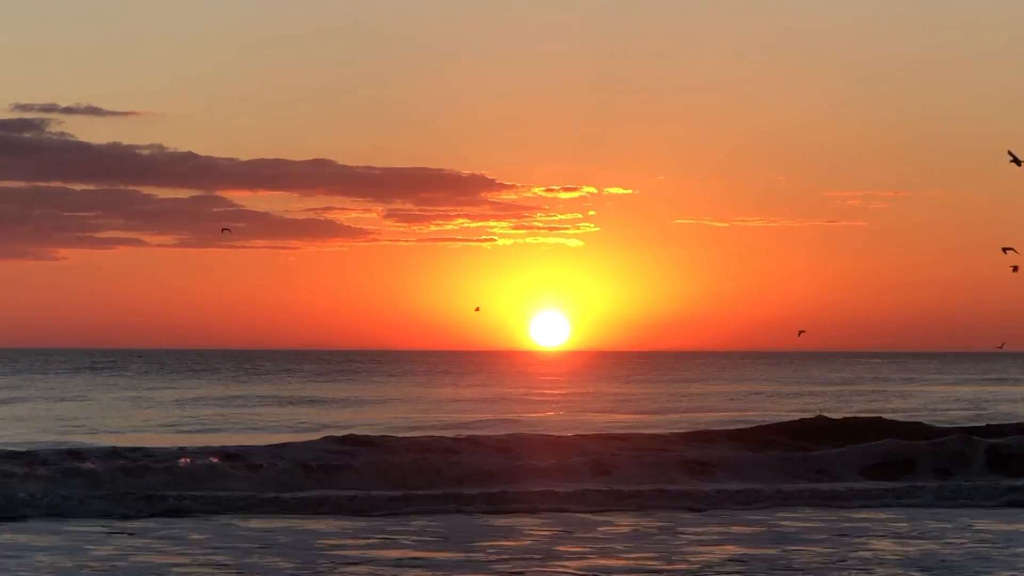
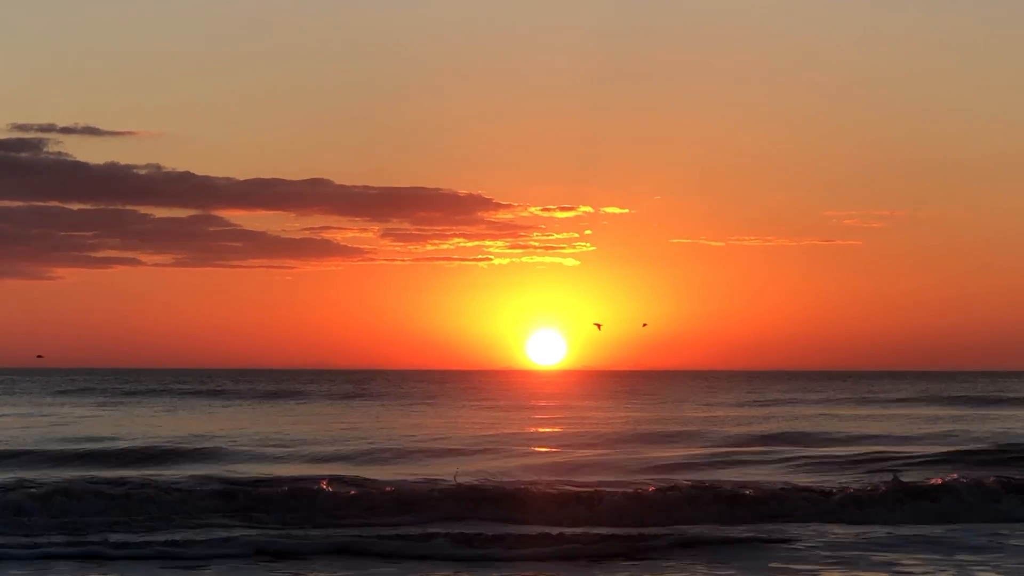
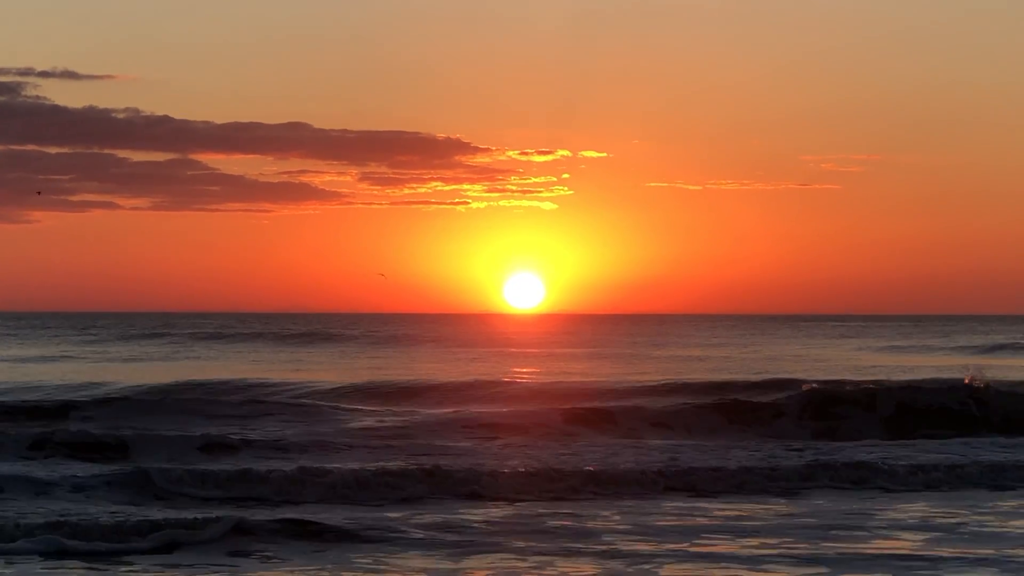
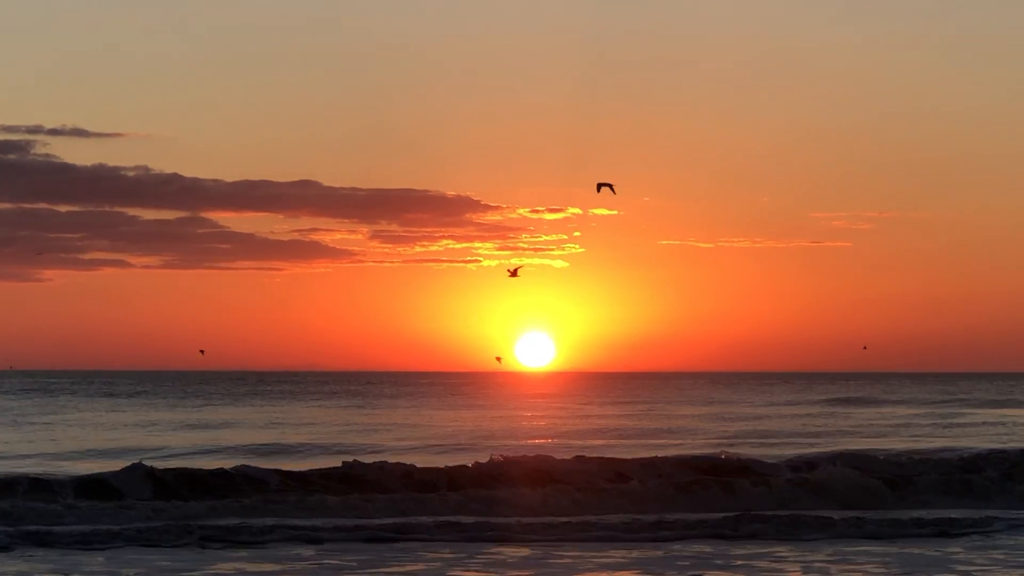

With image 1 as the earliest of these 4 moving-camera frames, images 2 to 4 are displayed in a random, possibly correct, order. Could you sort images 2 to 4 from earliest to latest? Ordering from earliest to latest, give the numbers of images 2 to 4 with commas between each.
4, 2, 3
